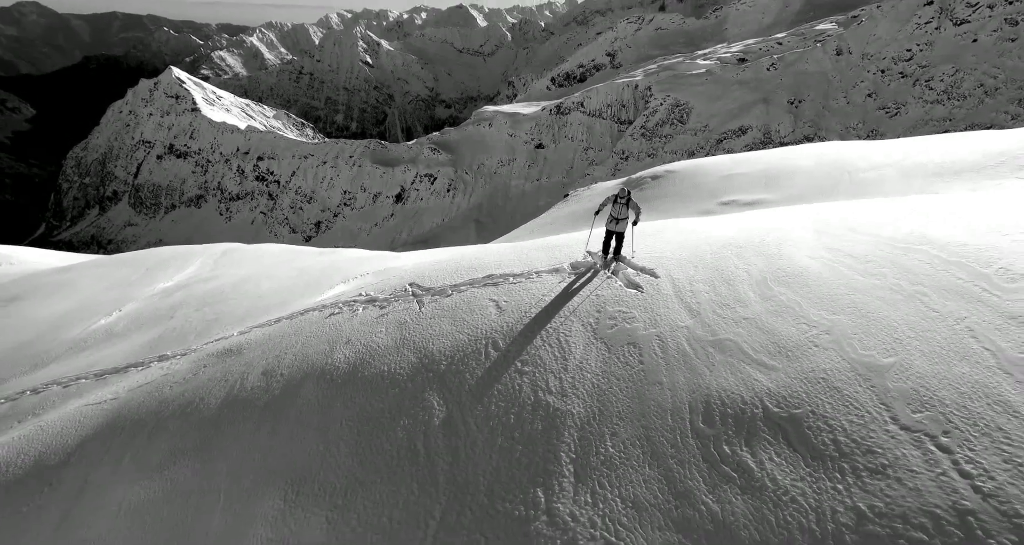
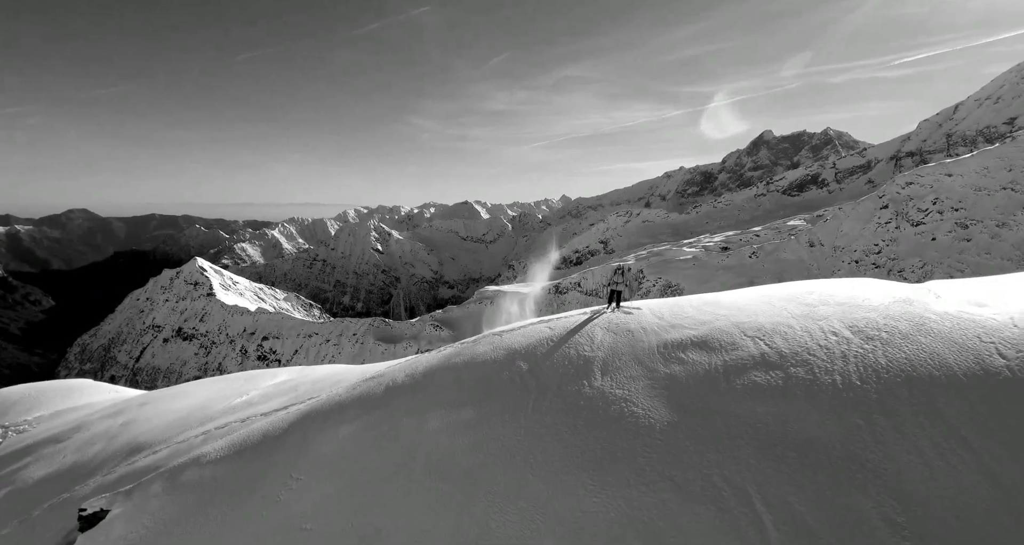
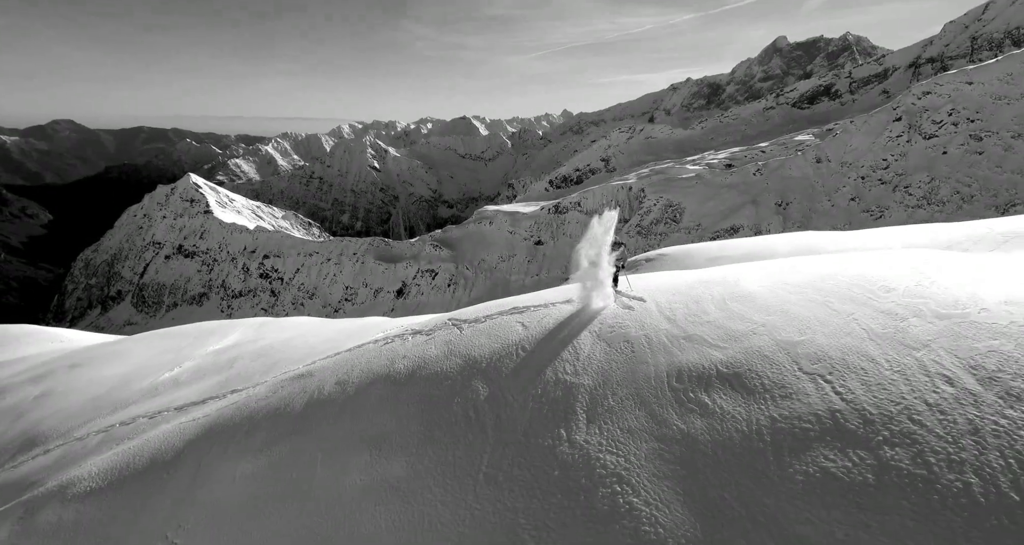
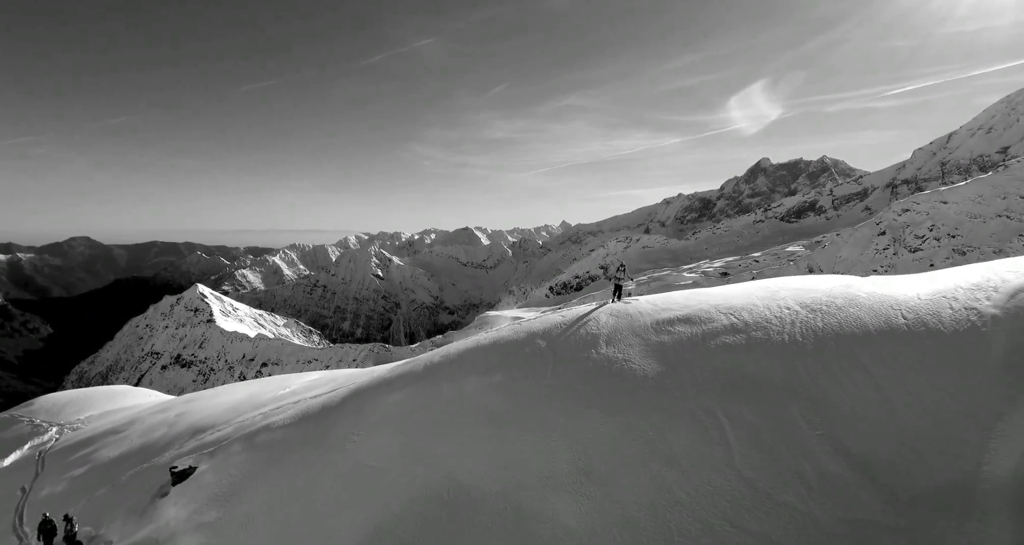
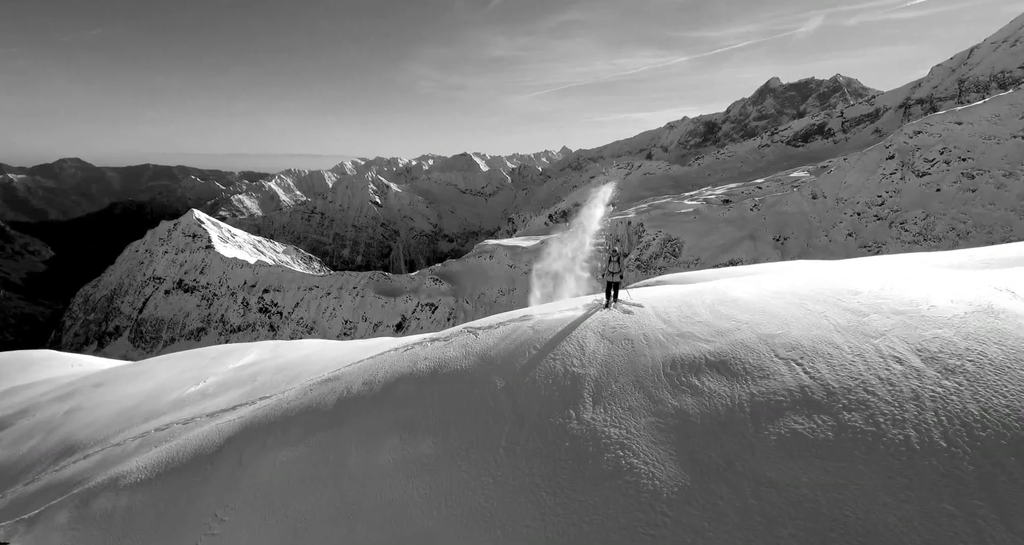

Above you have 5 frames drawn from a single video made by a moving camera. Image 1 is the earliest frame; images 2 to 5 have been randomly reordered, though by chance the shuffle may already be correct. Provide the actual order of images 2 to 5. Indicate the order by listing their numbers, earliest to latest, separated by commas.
3, 5, 2, 4
